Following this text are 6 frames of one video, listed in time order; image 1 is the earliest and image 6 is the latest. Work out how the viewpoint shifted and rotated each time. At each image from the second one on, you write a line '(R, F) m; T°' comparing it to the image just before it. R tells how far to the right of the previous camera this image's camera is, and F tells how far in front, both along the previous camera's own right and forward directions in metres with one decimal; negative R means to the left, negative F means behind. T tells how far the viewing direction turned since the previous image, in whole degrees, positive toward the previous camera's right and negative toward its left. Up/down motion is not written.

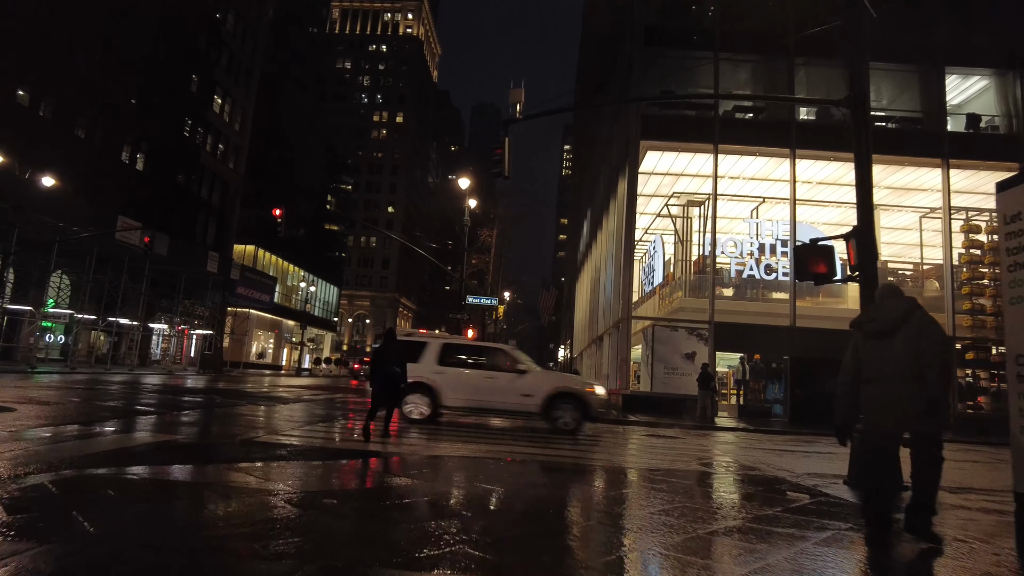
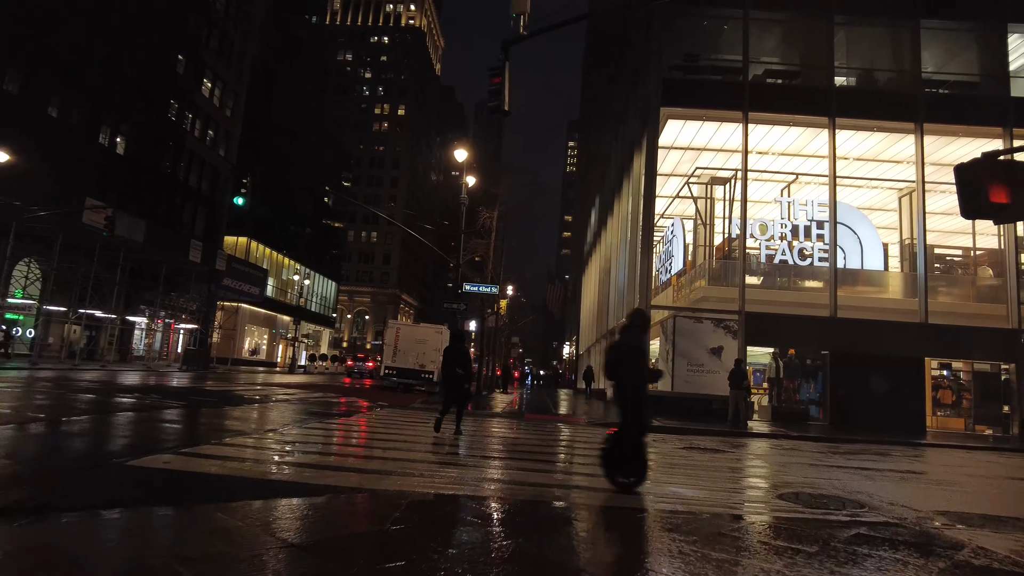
(0.0, +2.7) m; 0°
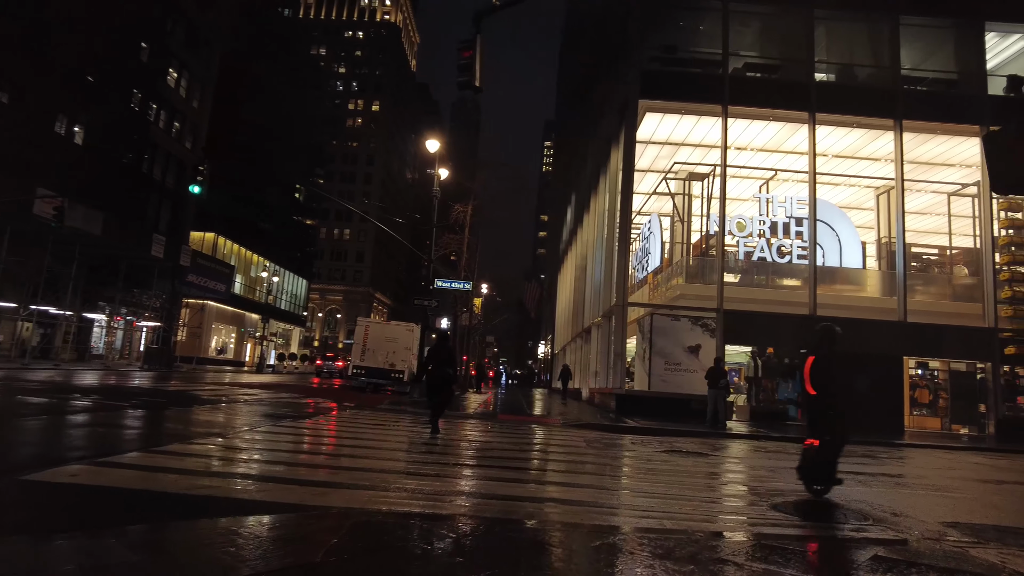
(+0.1, +0.7) m; +2°
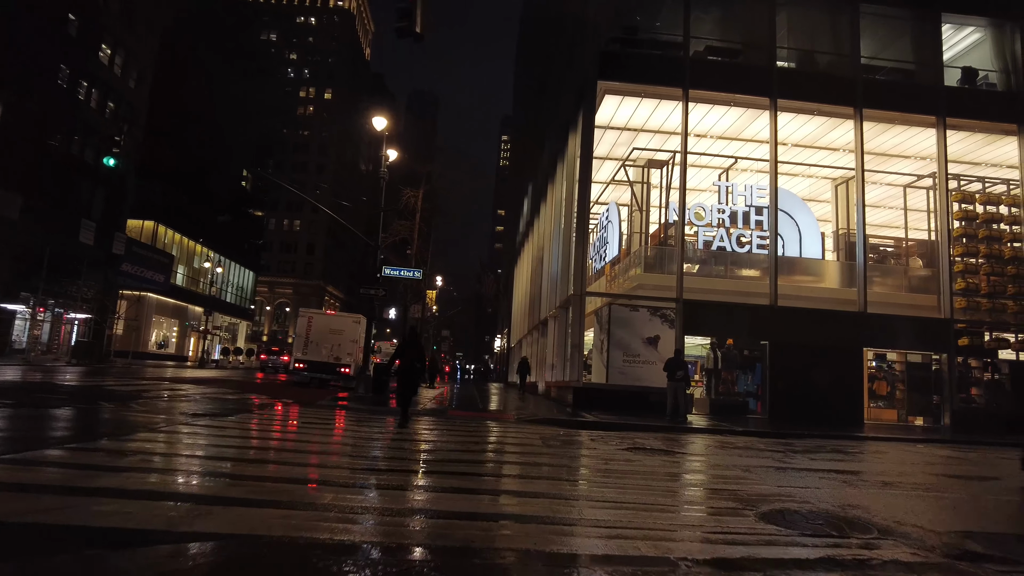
(+0.1, +1.0) m; +4°
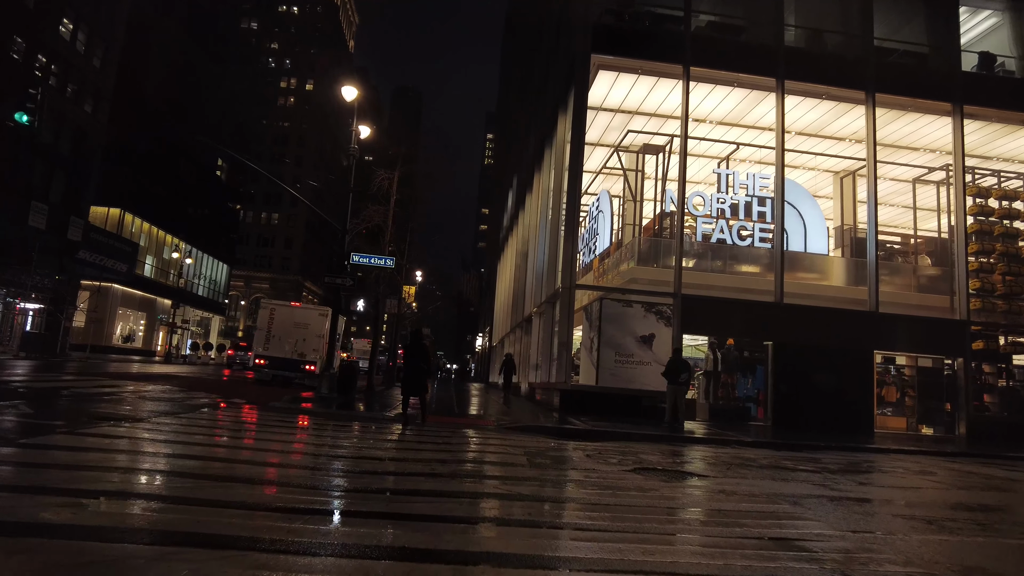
(0.0, +1.8) m; +2°
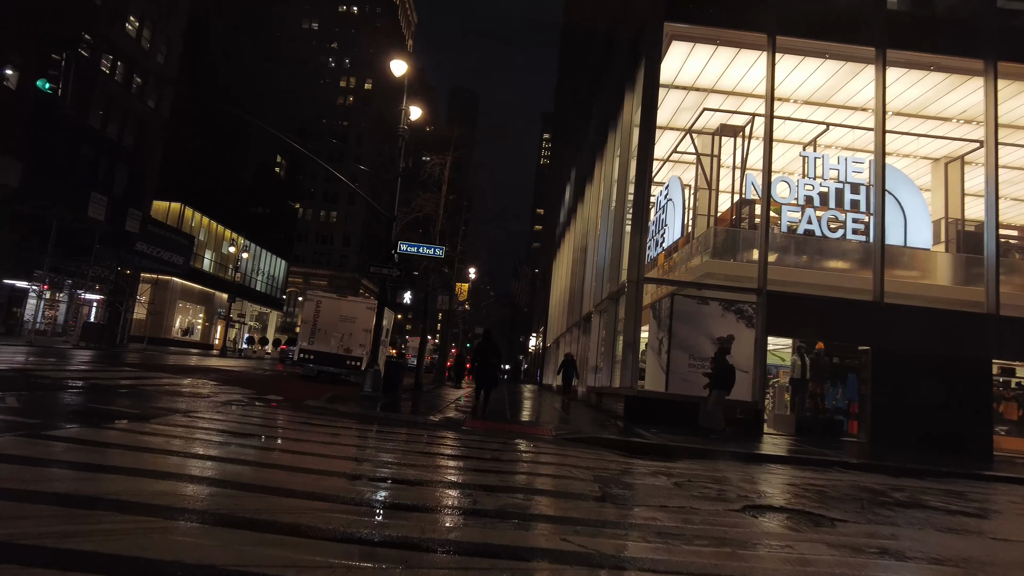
(-0.2, +1.5) m; -5°
